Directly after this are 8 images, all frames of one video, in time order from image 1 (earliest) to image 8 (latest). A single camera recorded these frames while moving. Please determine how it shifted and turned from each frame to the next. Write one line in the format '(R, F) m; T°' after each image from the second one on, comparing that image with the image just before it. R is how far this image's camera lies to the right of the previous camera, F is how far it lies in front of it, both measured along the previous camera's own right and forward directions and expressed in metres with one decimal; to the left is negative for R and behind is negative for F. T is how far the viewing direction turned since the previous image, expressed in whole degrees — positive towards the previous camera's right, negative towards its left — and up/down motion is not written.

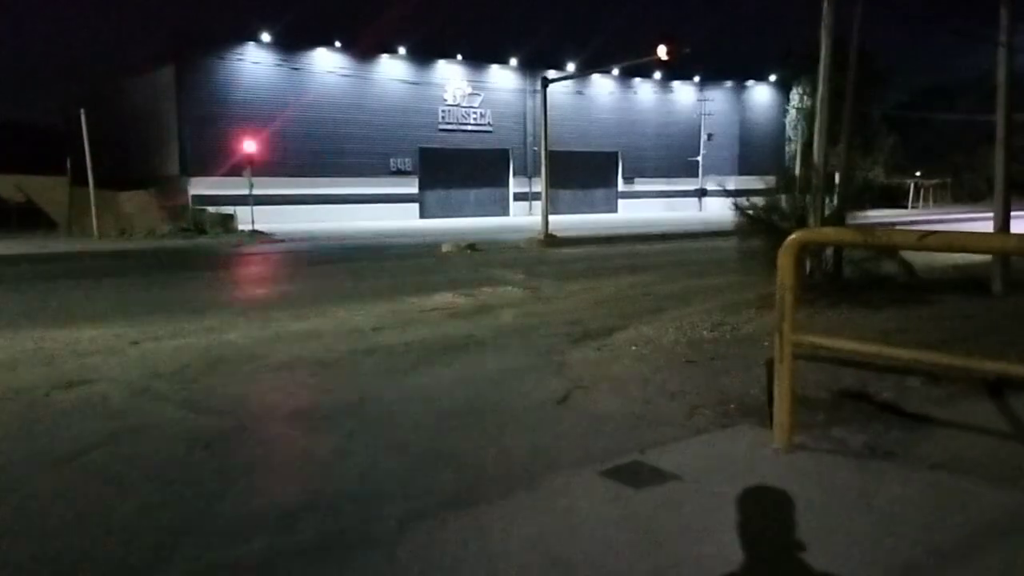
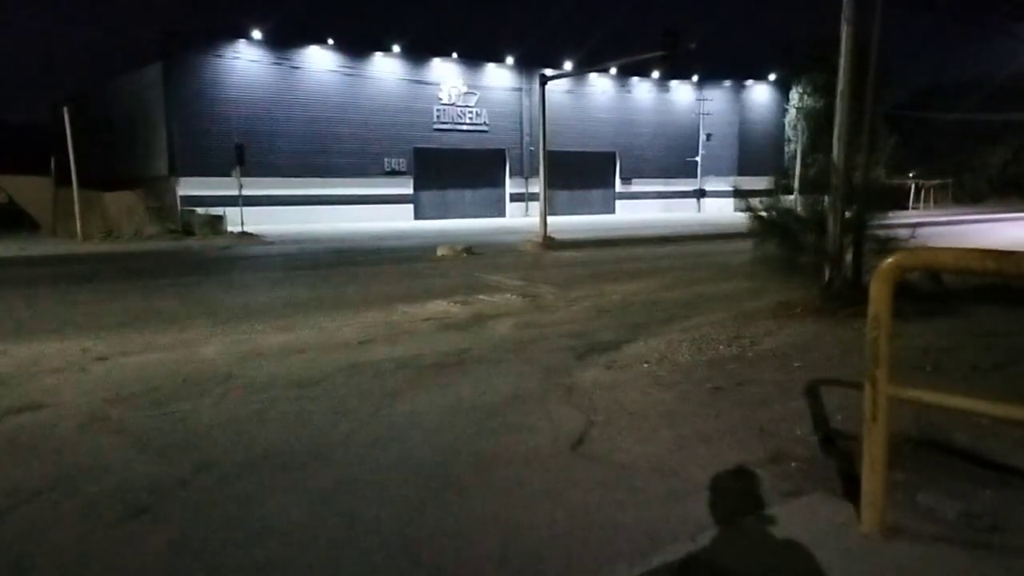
(-0.1, +0.9) m; 0°
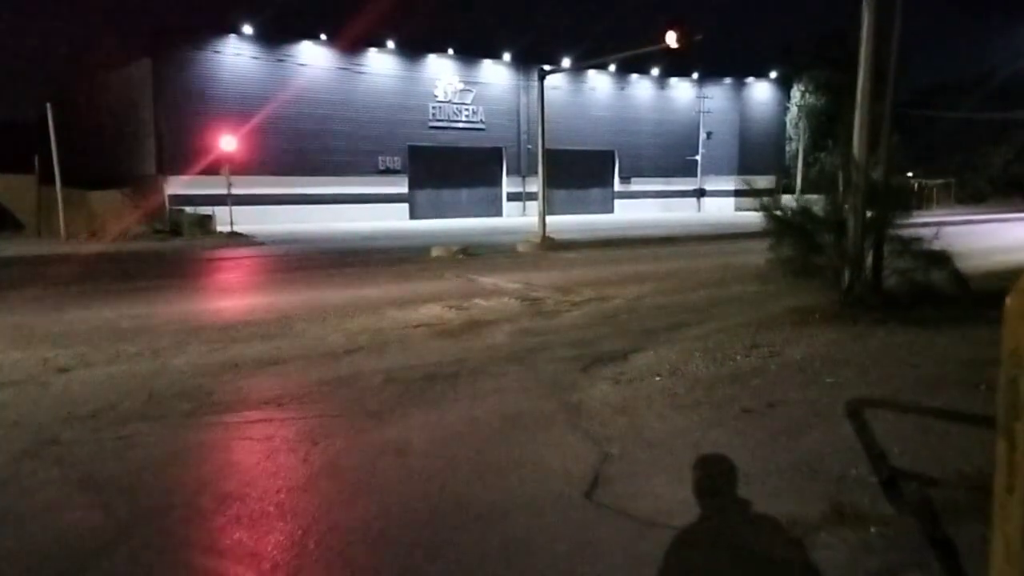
(0.0, +0.9) m; 0°
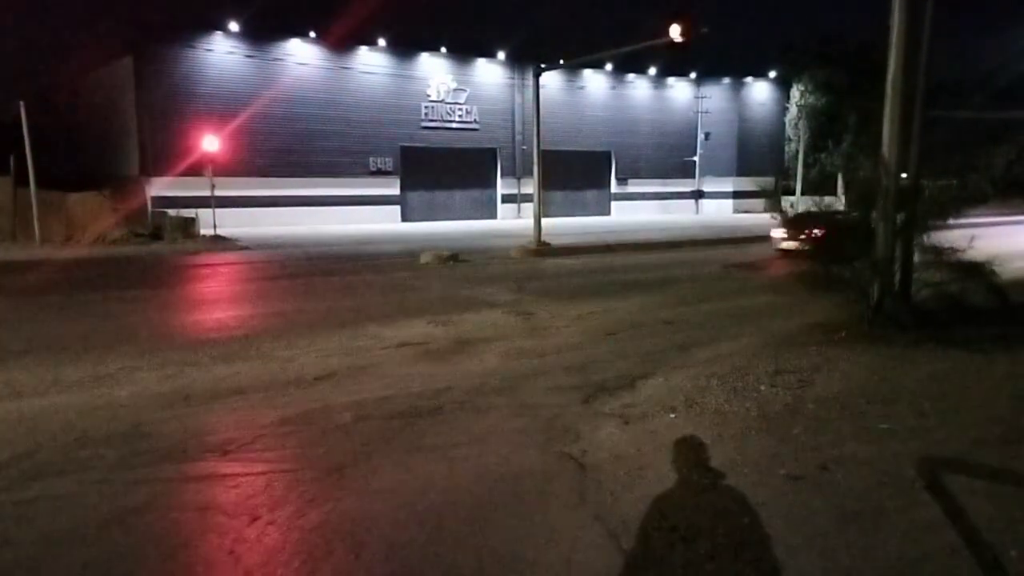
(0.0, +1.3) m; 0°
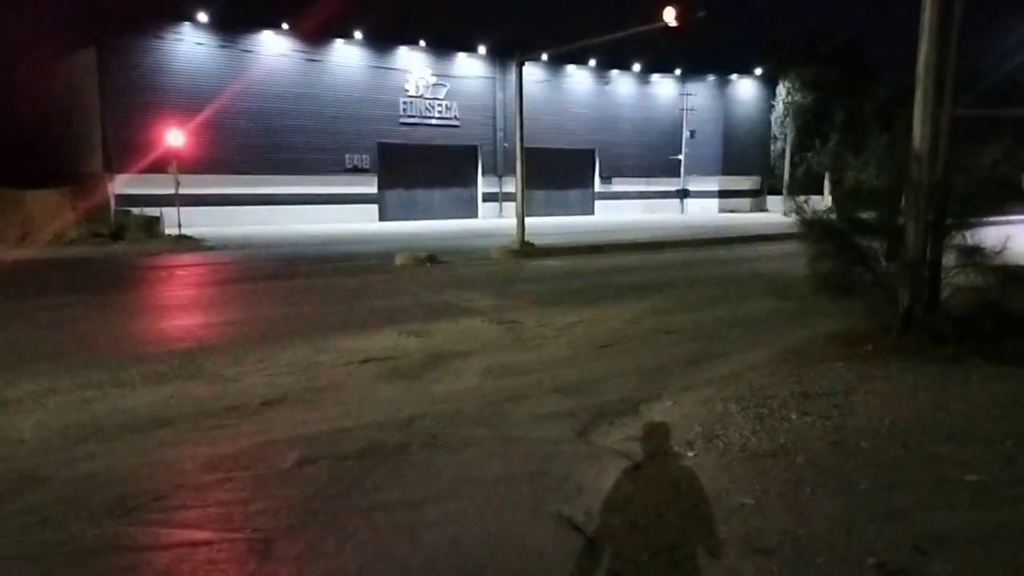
(0.0, +1.4) m; +1°
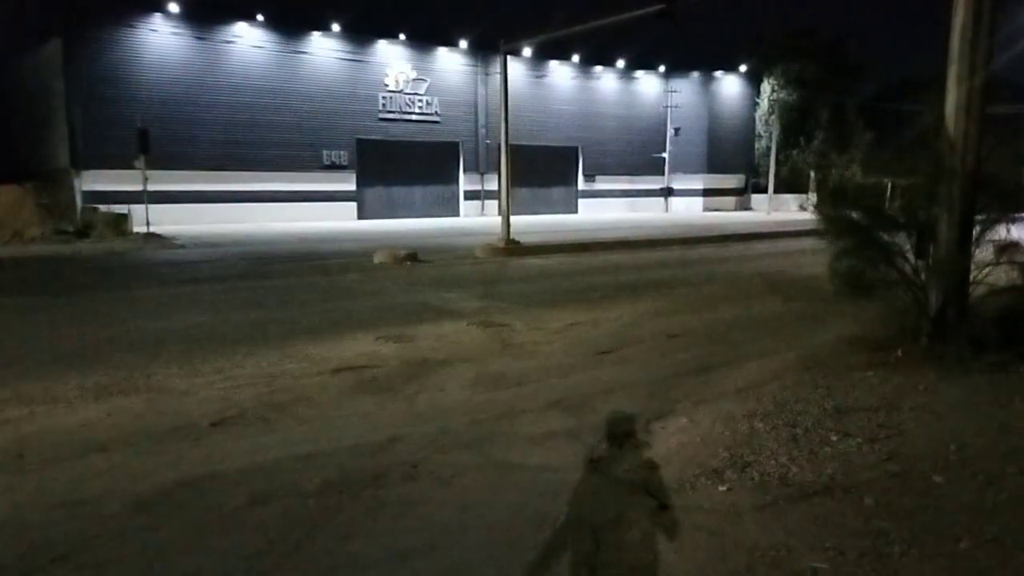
(-0.1, +1.1) m; +1°
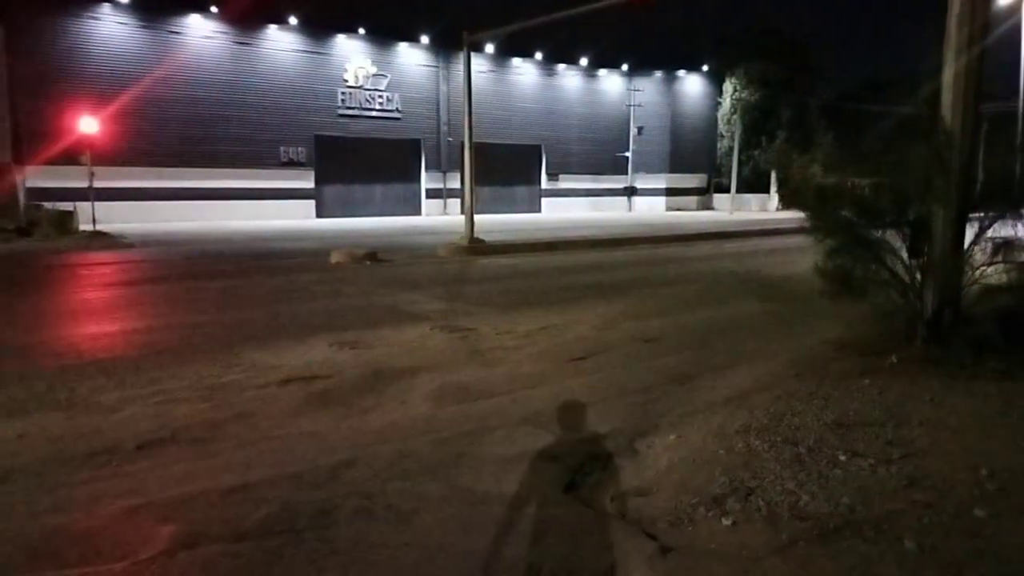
(-0.1, +0.8) m; +2°
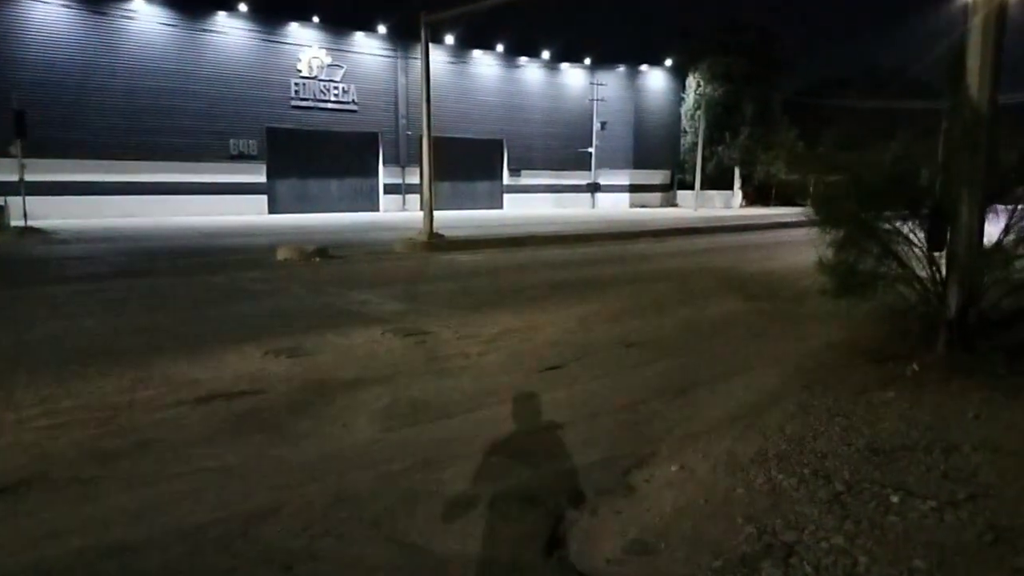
(0.0, +1.2) m; +2°
